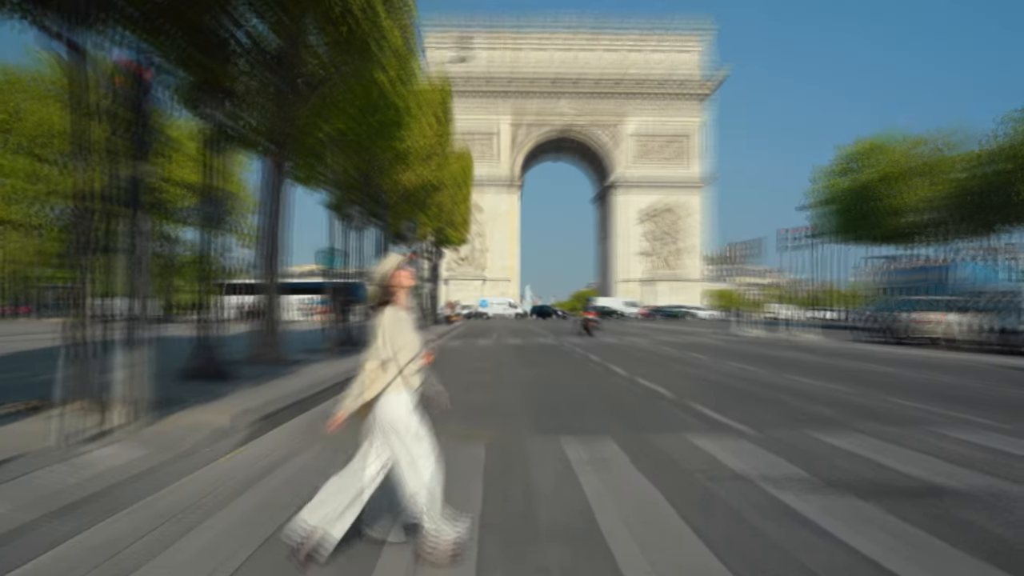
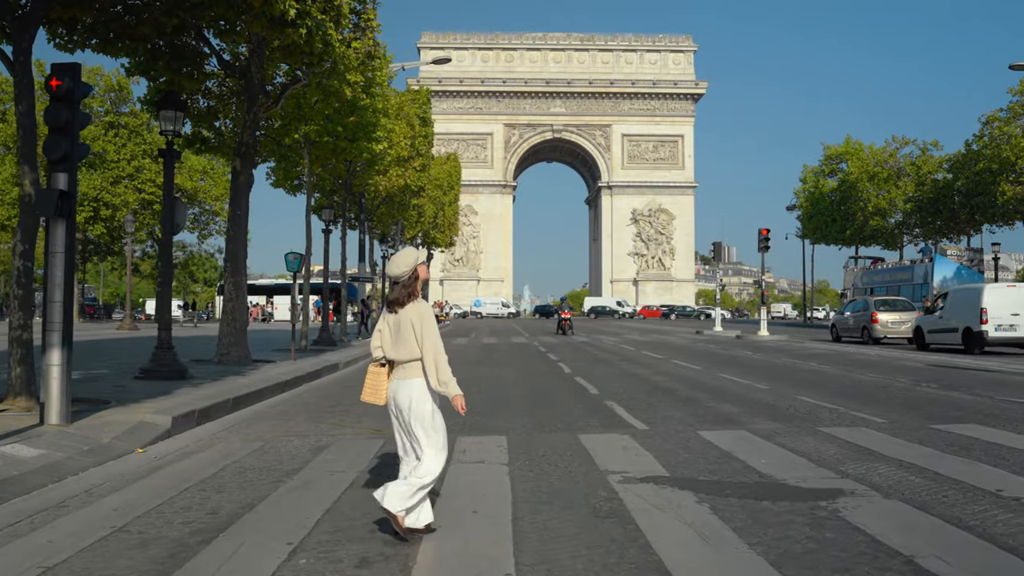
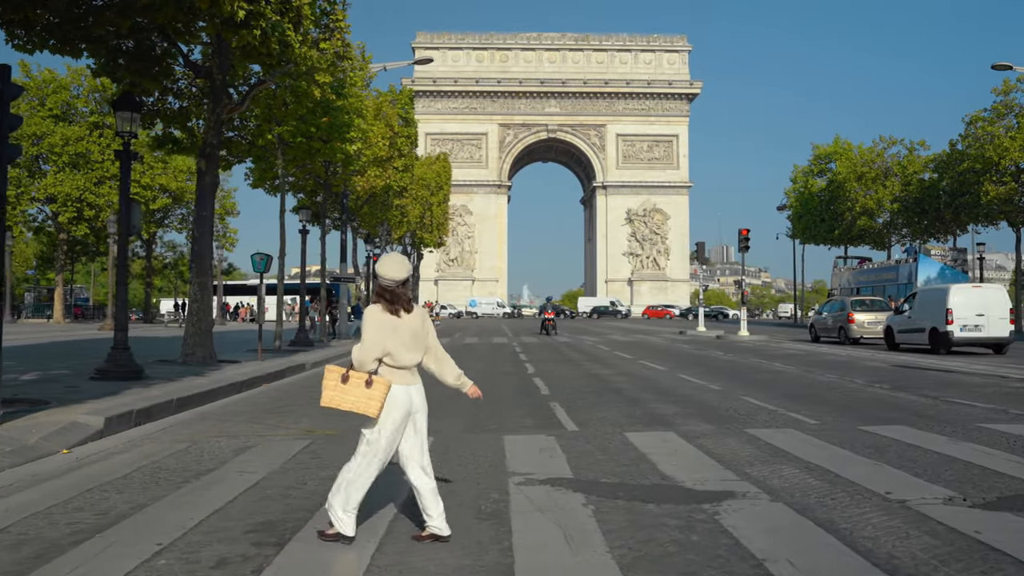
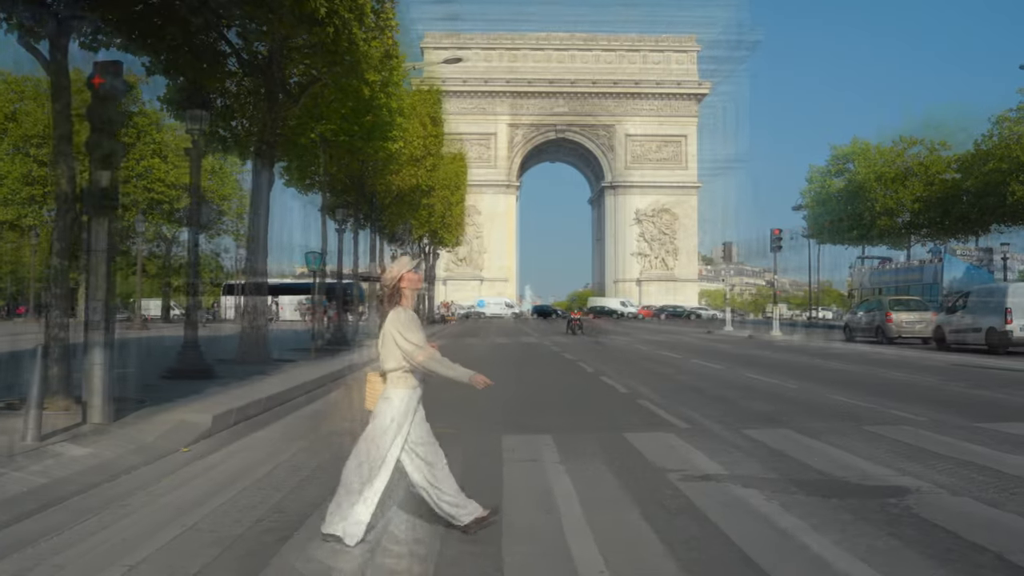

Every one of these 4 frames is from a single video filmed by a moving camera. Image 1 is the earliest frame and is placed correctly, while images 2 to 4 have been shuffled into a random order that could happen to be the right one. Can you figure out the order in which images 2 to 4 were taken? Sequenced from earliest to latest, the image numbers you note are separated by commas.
4, 2, 3
